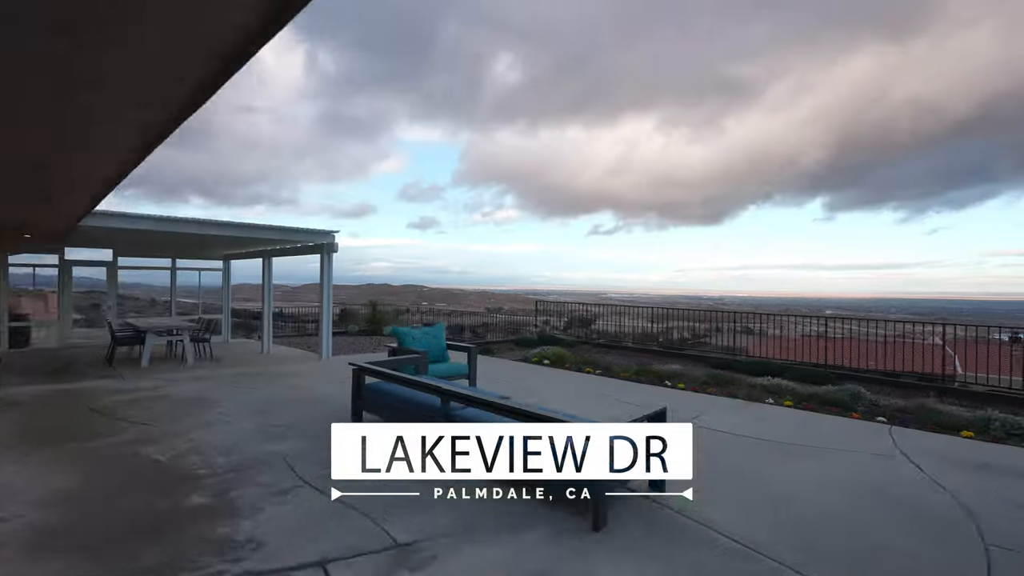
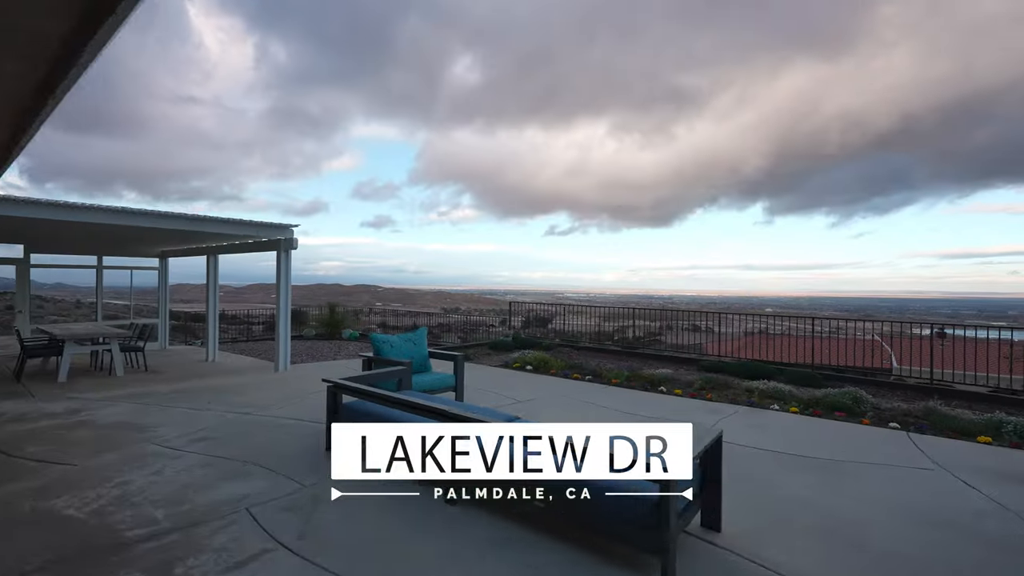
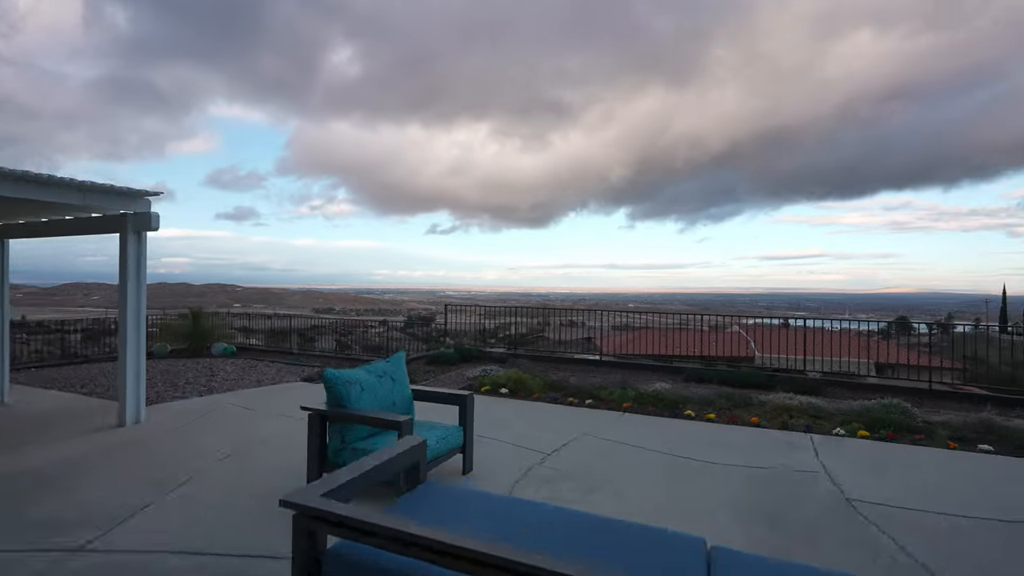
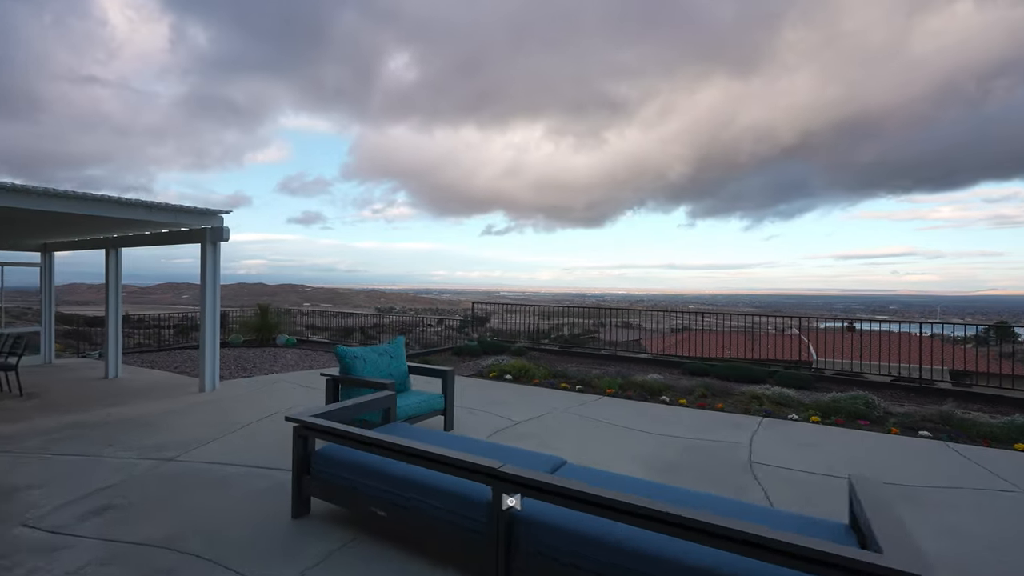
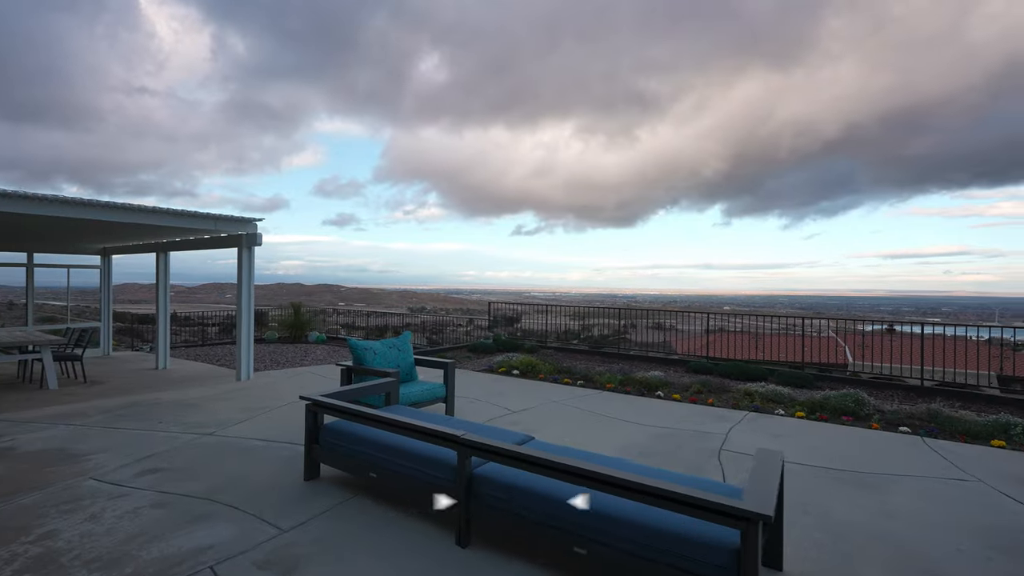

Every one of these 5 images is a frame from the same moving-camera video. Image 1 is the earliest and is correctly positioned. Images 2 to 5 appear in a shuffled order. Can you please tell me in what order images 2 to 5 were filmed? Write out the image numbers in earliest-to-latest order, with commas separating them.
2, 5, 4, 3
